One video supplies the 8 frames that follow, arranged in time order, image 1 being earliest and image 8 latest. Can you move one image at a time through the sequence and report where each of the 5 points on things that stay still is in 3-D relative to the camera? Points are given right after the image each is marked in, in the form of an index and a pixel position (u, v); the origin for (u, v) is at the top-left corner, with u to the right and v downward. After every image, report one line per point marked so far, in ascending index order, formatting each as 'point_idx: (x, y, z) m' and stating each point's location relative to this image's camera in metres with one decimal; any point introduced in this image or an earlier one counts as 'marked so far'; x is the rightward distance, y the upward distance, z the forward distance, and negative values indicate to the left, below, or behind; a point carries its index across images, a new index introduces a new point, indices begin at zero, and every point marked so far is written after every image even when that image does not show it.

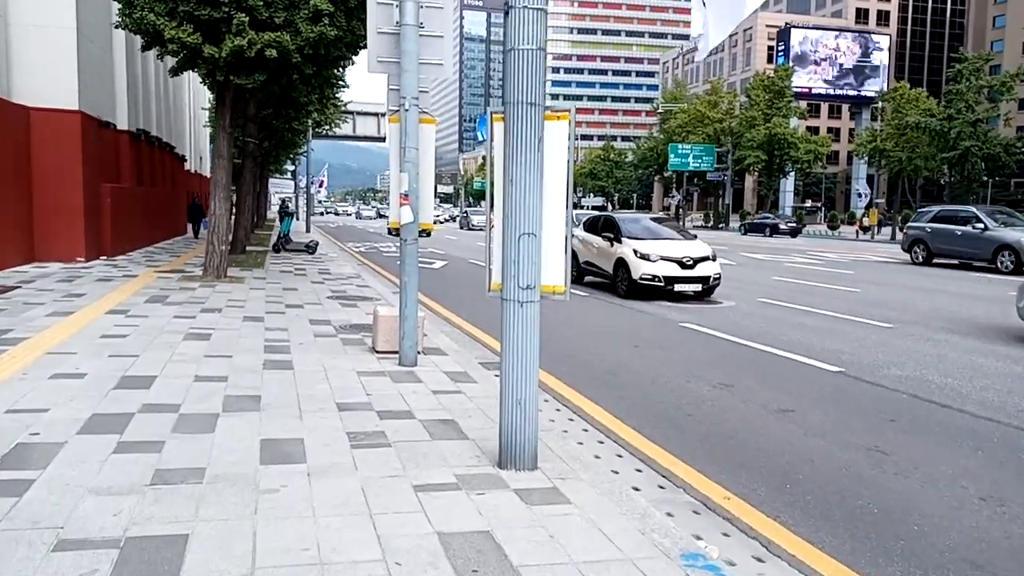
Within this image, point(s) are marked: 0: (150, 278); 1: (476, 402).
0: (-7.7, +0.2, +15.4) m
1: (-0.3, -1.1, +6.8) m
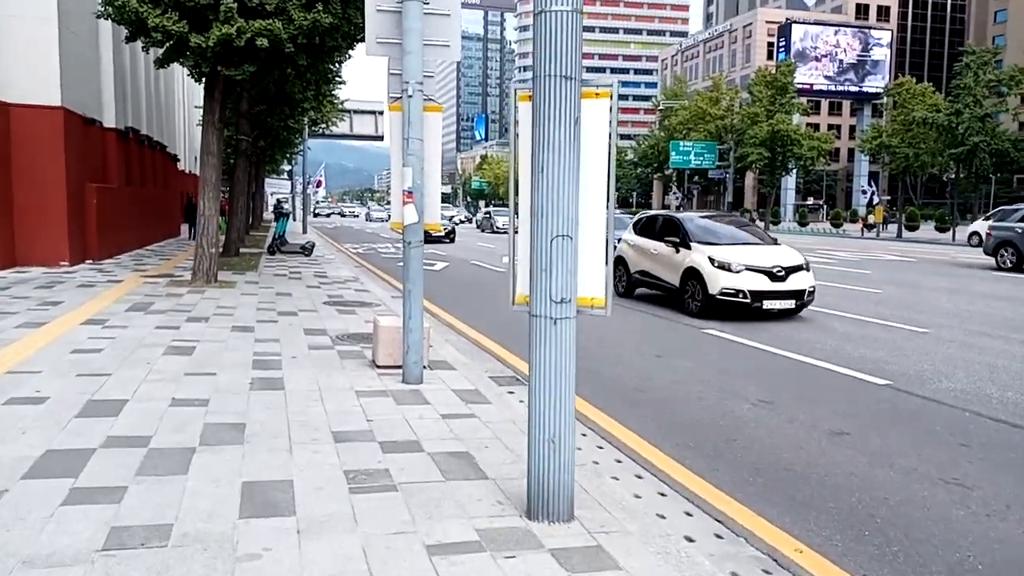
0: (-7.6, +0.1, +14.6) m
1: (-0.2, -1.2, +5.9) m
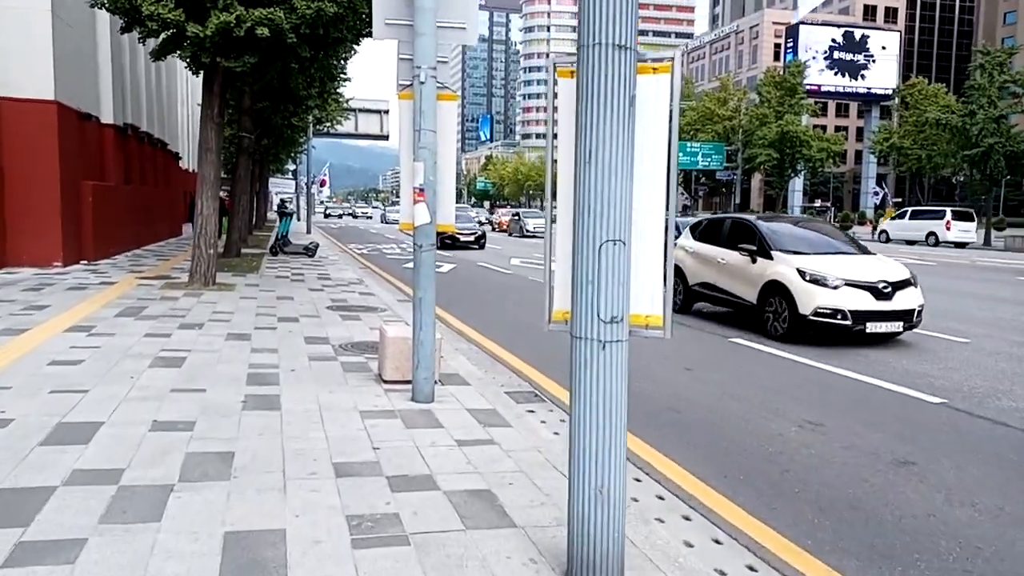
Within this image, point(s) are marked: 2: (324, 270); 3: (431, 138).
0: (-7.3, +0.1, +13.9) m
1: (0.0, -1.2, +5.2) m
2: (-5.0, +0.5, +19.1) m
3: (-0.7, +1.3, +6.4) m
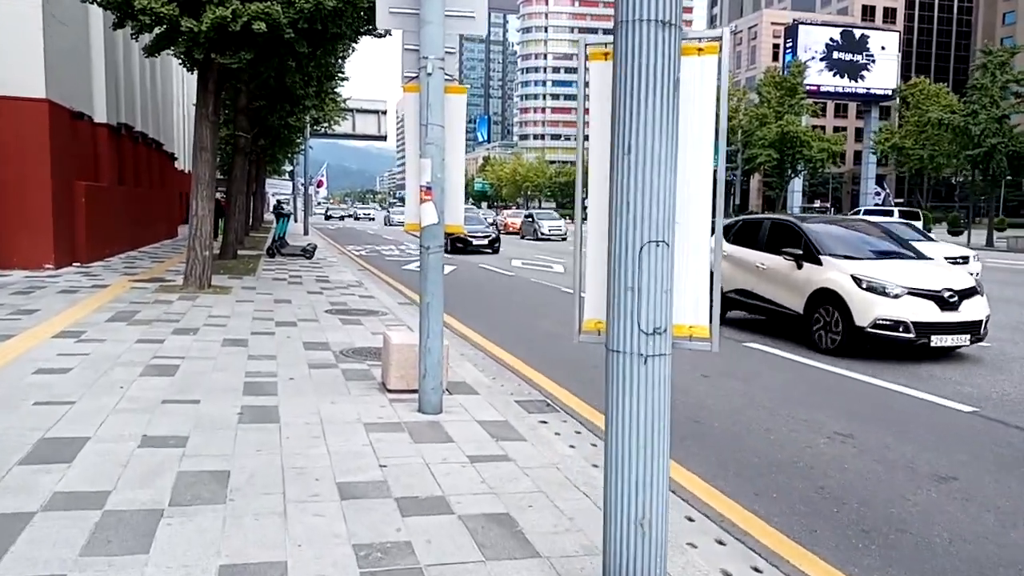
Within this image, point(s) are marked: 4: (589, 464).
0: (-7.2, 0.0, +13.5) m
1: (+0.1, -1.3, +4.8) m
2: (-4.9, +0.4, +18.7) m
3: (-0.6, +1.3, +6.1) m
4: (+0.6, -1.3, +5.5) m
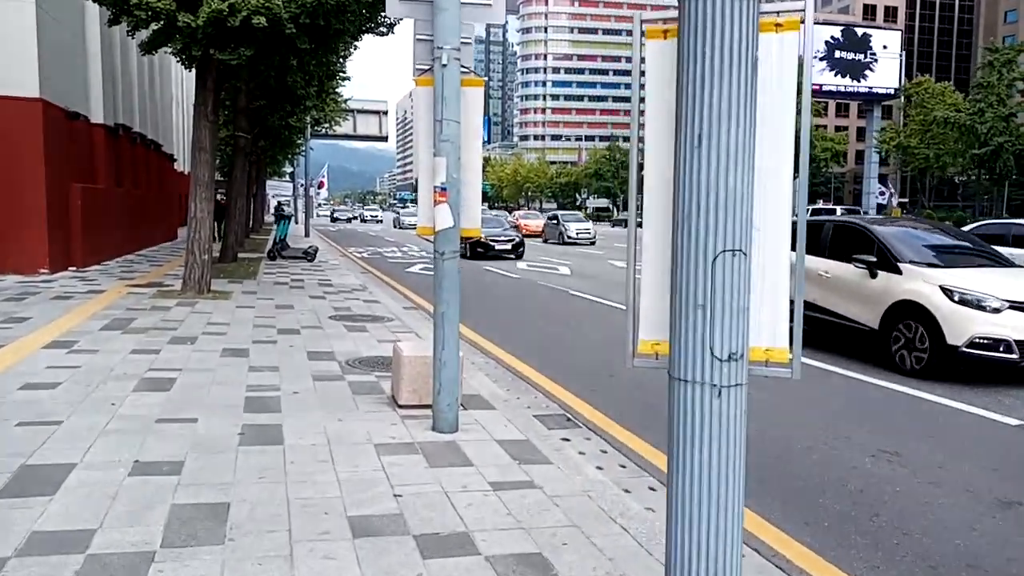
0: (-7.1, -0.1, +13.0) m
1: (+0.3, -1.3, +4.4) m
2: (-4.7, +0.3, +18.3) m
3: (-0.4, +1.2, +5.6) m
4: (+0.8, -1.4, +5.0) m
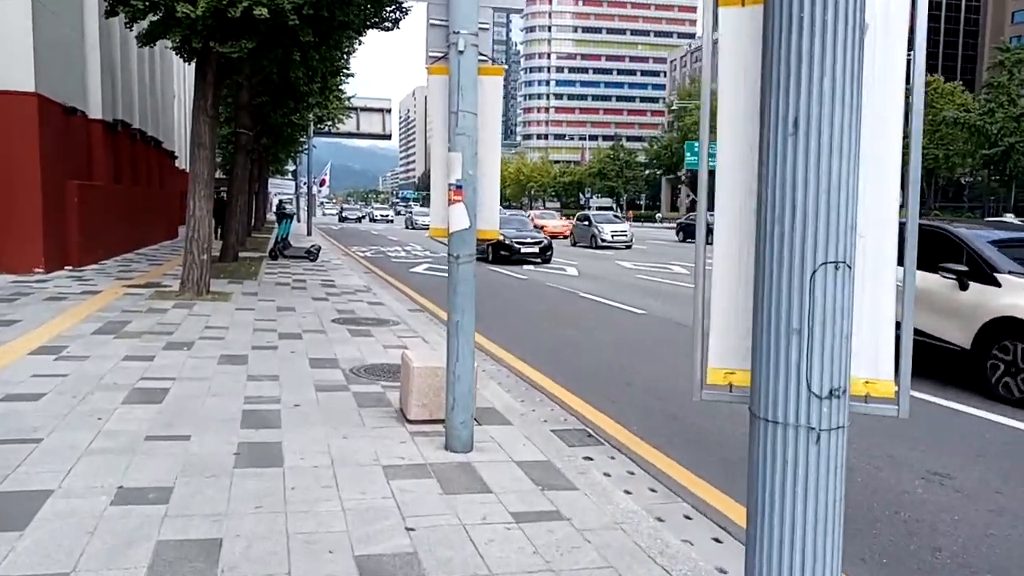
0: (-6.9, -0.1, +12.6) m
1: (+0.5, -1.4, +3.9) m
2: (-4.5, +0.3, +17.8) m
3: (-0.3, +1.2, +5.1) m
4: (+0.9, -1.4, +4.5) m
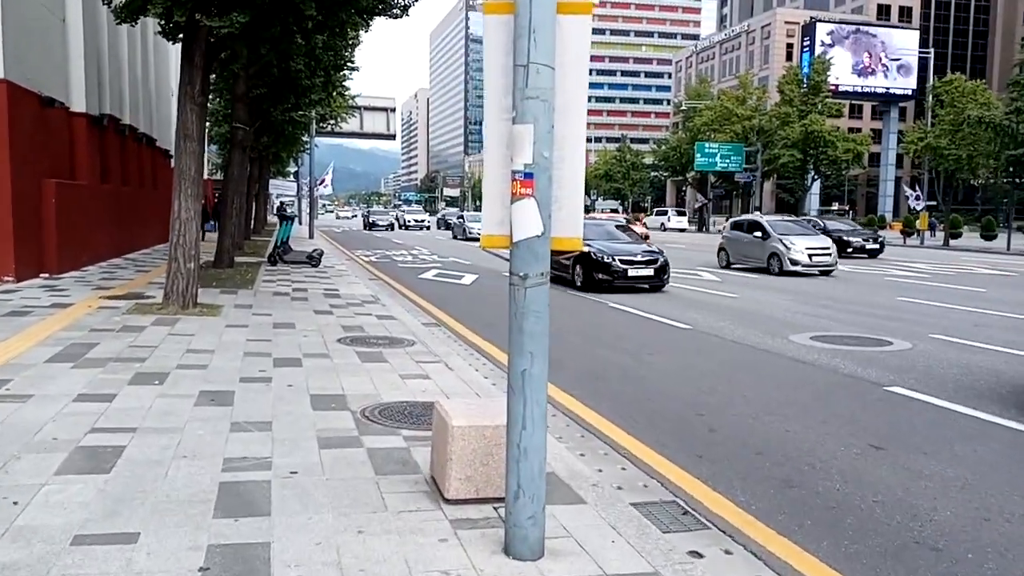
0: (-6.4, -0.3, +11.0) m
1: (+0.9, -1.6, +2.3) m
2: (-4.1, +0.1, +16.2) m
3: (+0.2, +1.0, +3.5) m
4: (+1.4, -1.6, +2.9) m
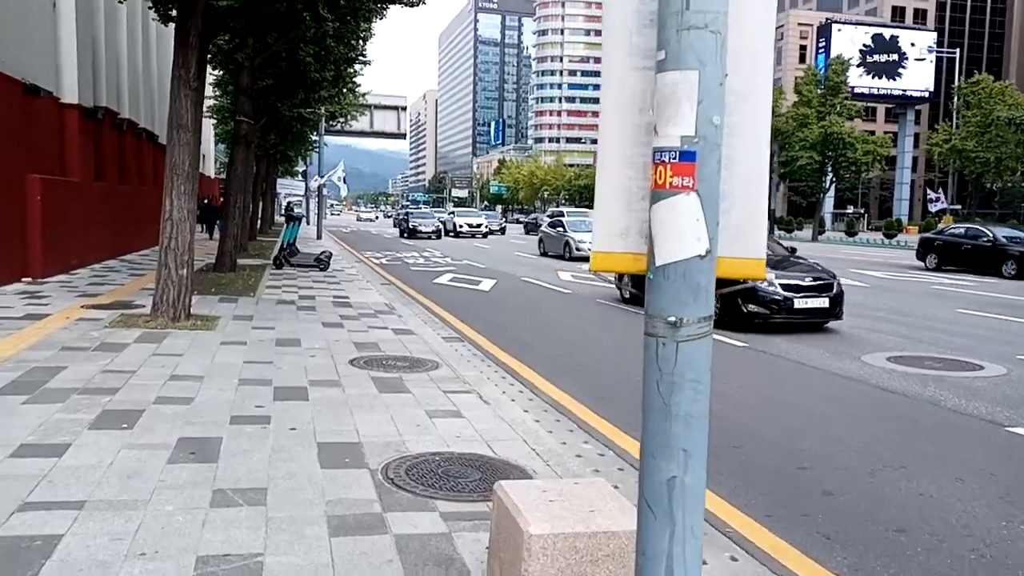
0: (-5.9, -0.4, +9.6) m
1: (+1.3, -1.7, +0.9) m
2: (-3.5, -0.1, +14.9) m
3: (+0.6, +0.9, +2.1) m
4: (+1.8, -1.8, +1.5) m
